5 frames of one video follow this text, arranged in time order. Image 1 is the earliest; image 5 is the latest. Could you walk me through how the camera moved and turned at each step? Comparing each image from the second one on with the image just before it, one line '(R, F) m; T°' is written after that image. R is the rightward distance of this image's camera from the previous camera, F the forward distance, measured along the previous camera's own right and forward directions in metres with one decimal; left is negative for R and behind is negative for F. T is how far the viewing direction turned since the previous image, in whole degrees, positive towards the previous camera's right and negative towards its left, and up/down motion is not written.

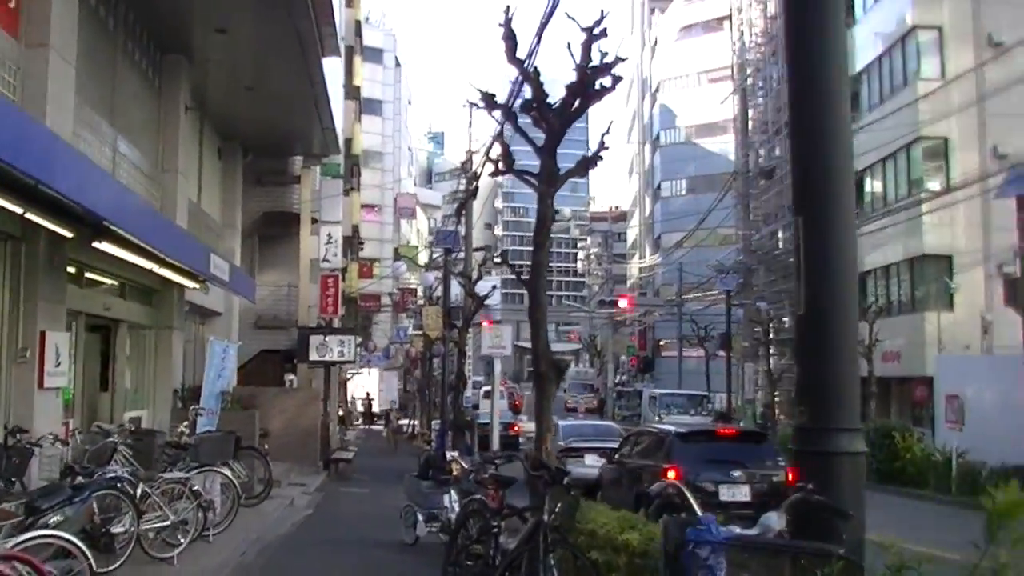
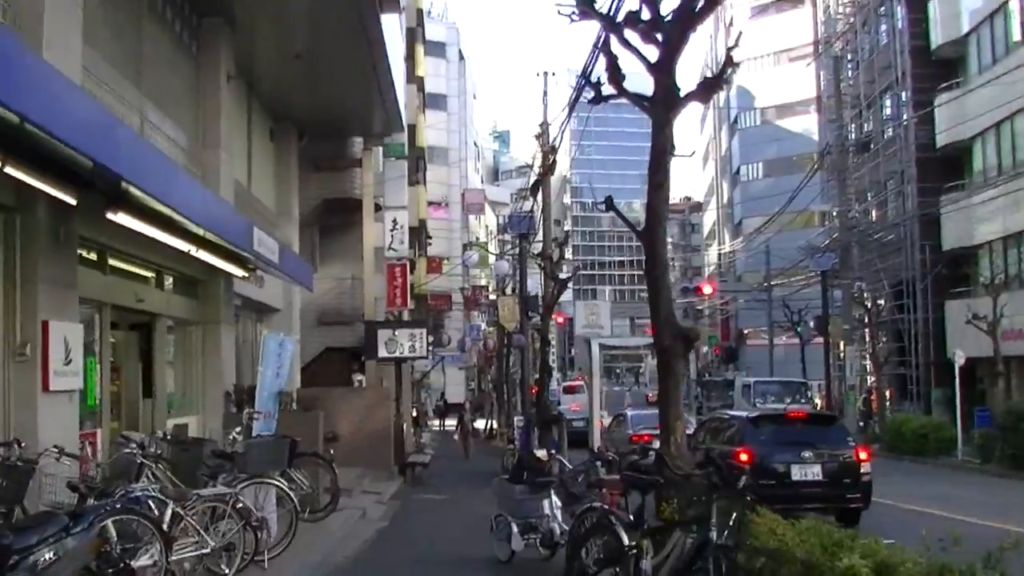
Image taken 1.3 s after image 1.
(-0.3, +2.3) m; -3°
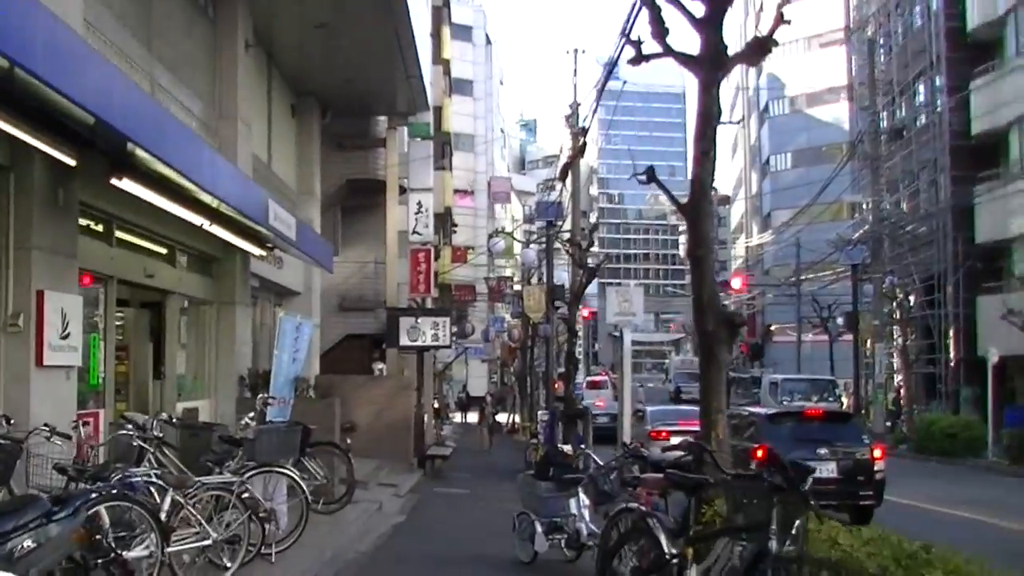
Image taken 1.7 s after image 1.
(0.0, +0.7) m; -1°
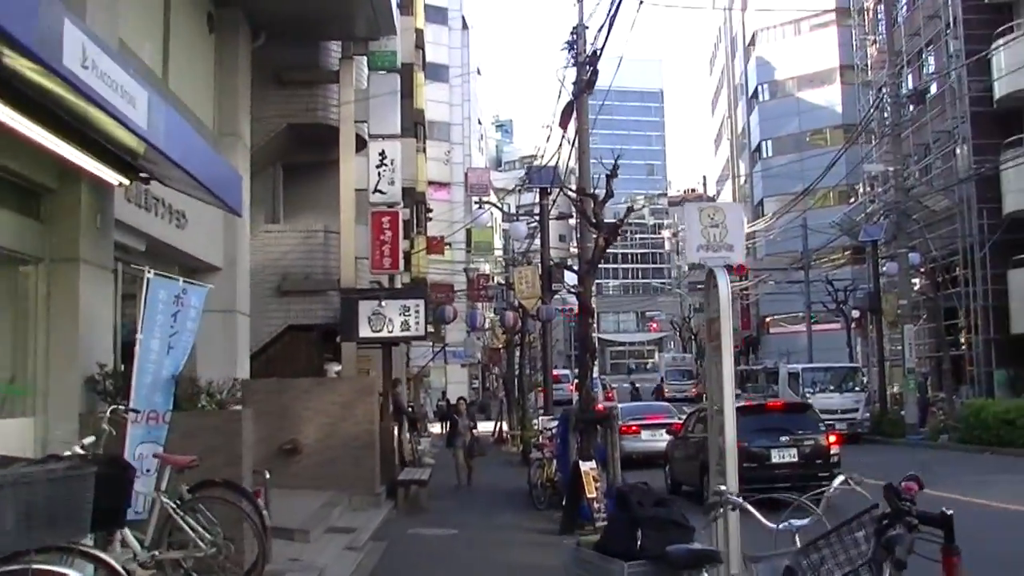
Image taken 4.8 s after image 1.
(-0.2, +5.5) m; +1°
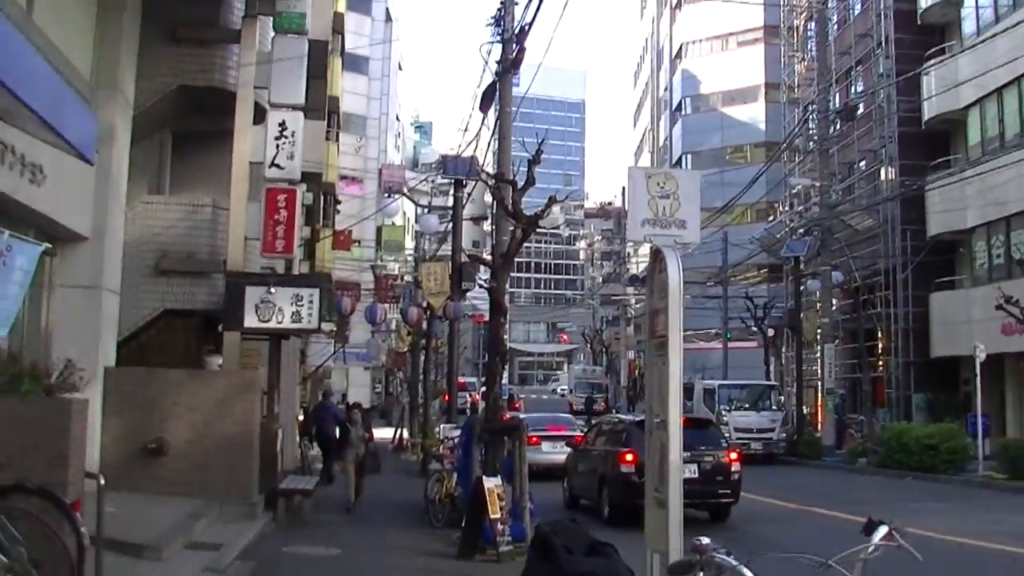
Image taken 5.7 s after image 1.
(+0.1, +1.6) m; +4°
